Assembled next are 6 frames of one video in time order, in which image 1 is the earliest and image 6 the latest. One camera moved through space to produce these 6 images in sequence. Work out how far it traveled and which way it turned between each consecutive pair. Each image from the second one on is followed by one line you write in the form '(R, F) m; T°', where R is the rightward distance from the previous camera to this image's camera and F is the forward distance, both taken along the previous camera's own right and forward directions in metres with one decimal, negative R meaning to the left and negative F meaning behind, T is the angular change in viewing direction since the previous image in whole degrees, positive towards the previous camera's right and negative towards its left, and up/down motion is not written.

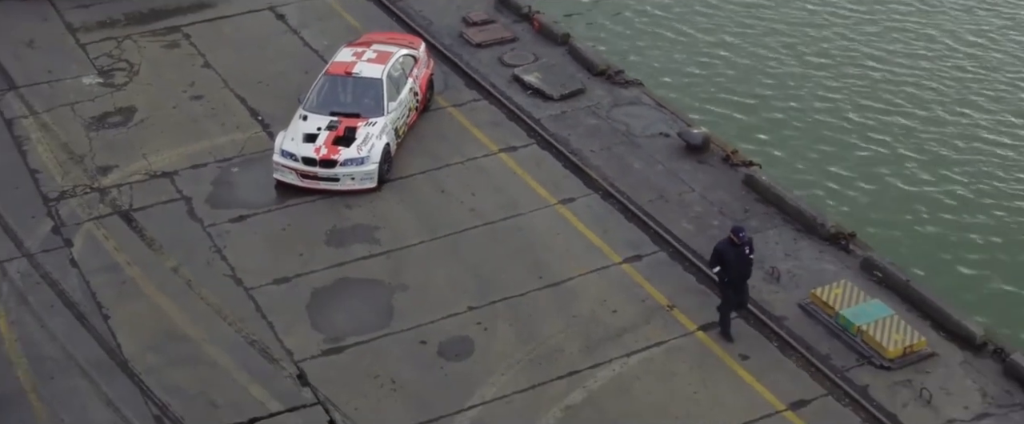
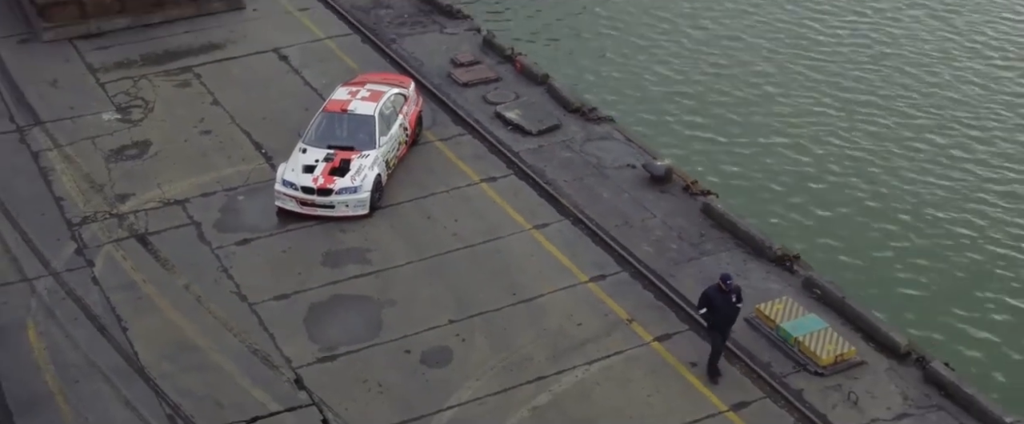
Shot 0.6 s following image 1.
(+0.4, -1.6) m; 0°
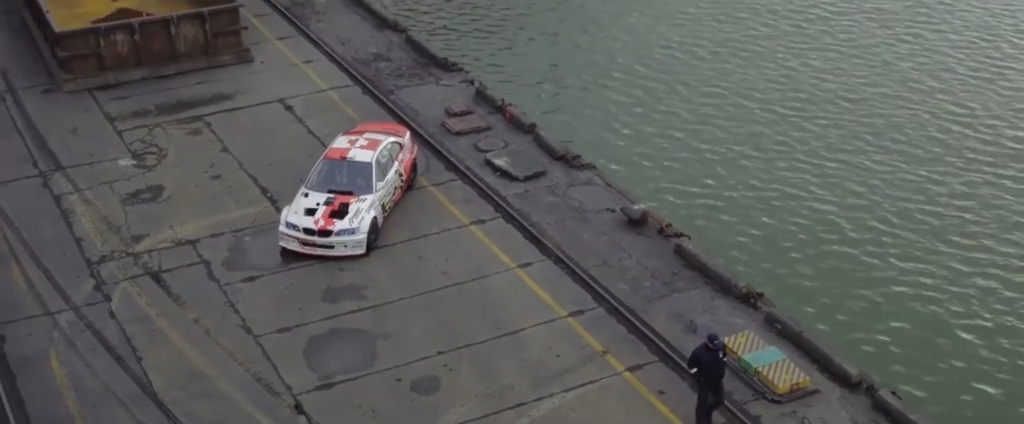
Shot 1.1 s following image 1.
(+0.3, -1.3) m; 0°
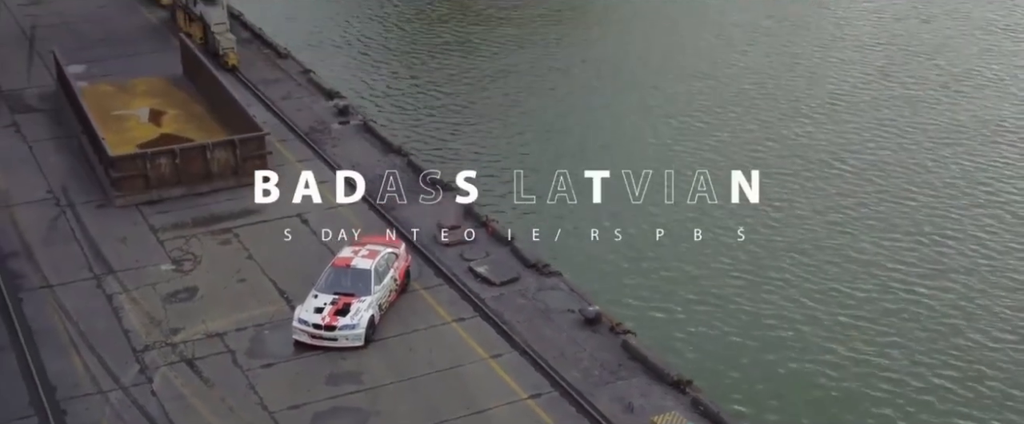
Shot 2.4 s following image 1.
(+0.9, -3.8) m; -1°
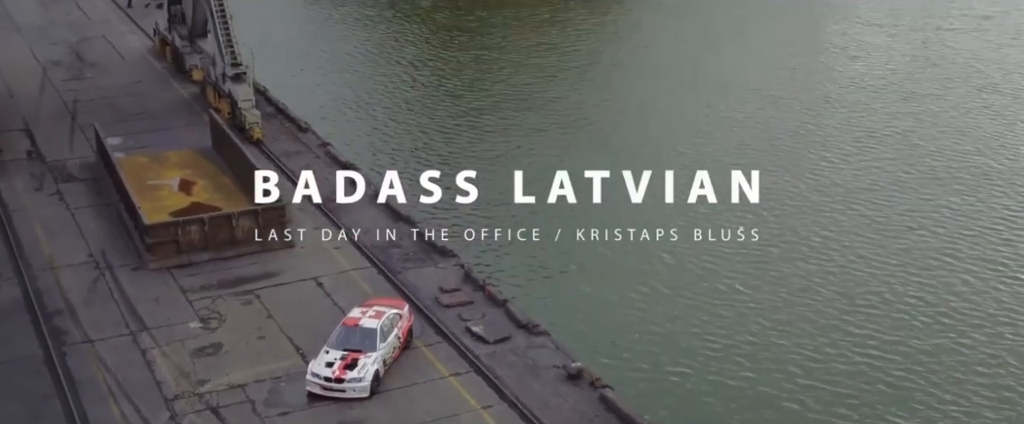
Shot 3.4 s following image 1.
(+0.7, -2.7) m; -1°
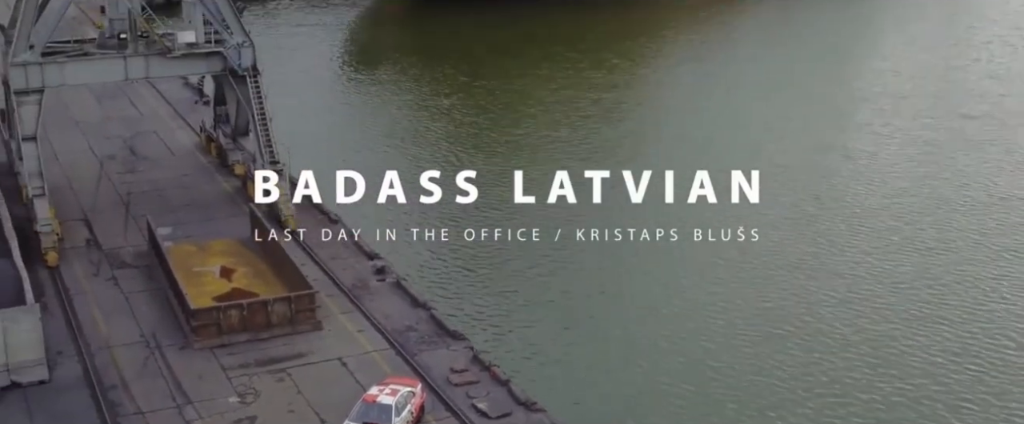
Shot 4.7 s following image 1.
(+0.9, -3.7) m; -2°
